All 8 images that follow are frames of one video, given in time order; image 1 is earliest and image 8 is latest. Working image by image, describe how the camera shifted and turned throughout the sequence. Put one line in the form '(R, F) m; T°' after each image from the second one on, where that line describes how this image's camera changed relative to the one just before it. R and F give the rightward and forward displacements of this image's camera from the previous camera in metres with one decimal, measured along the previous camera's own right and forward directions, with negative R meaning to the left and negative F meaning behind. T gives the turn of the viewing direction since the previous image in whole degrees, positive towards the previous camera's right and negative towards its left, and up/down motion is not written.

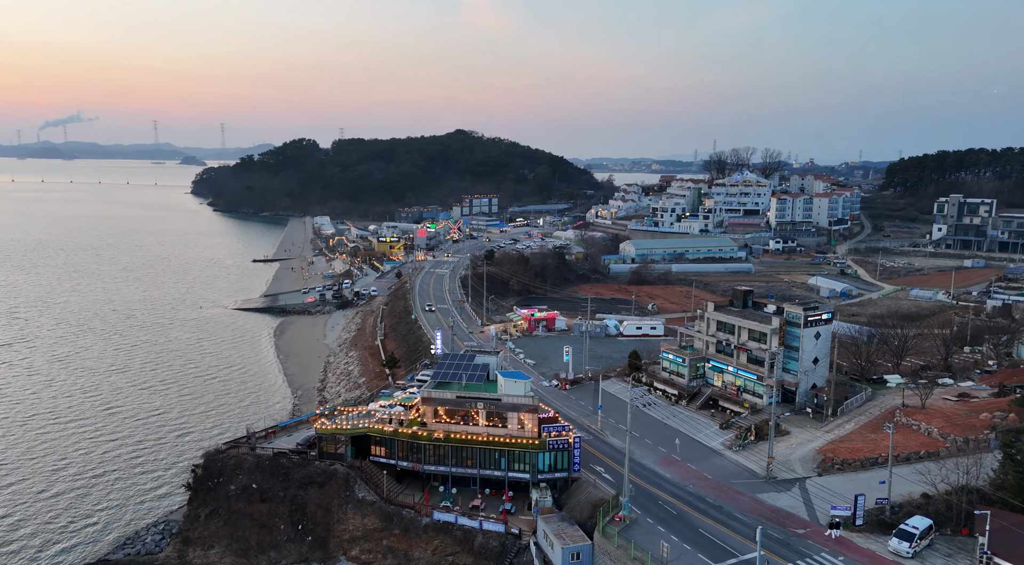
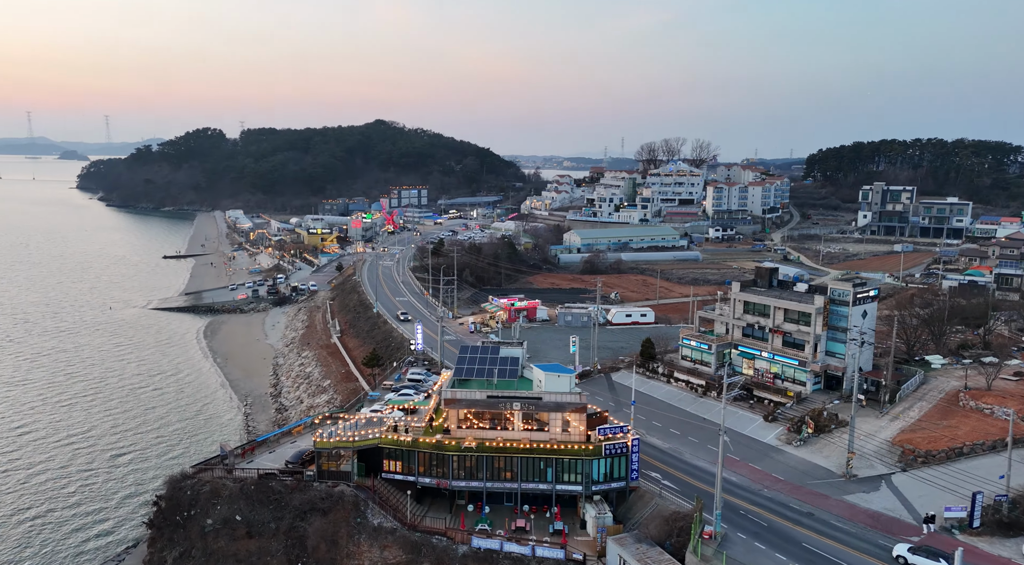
(-4.1, +5.0) m; +7°
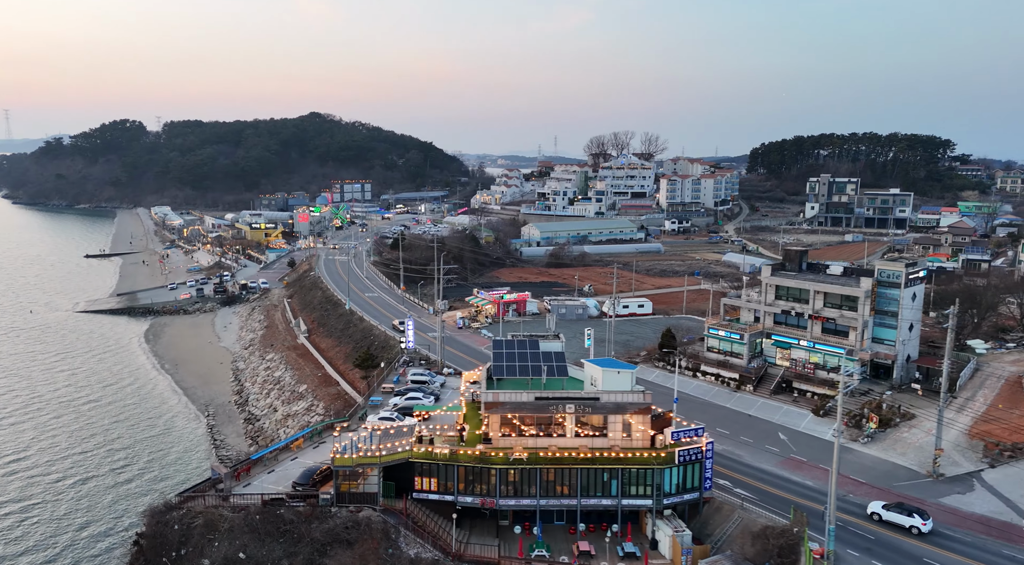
(-3.2, +3.8) m; +5°
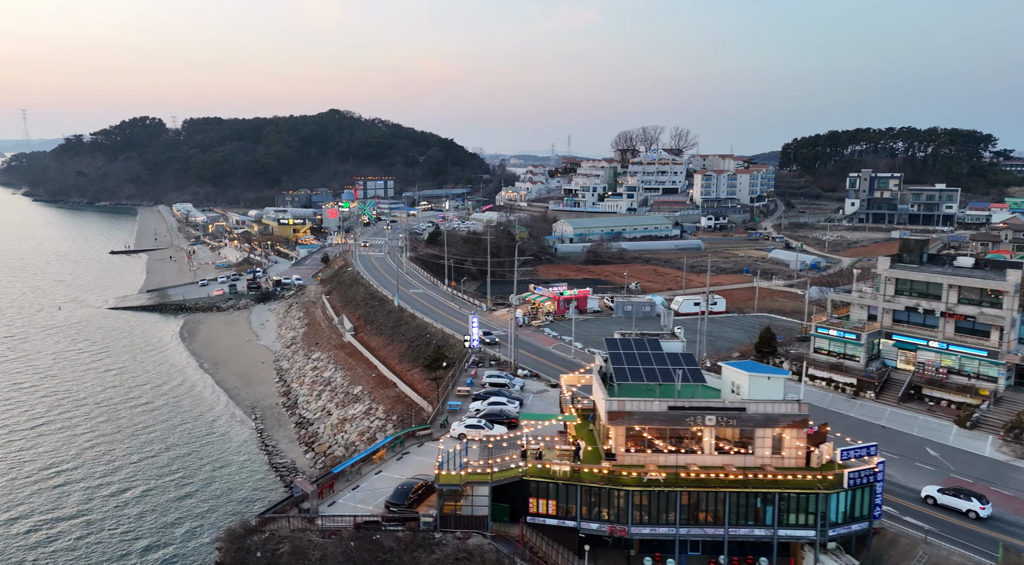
(-2.6, +3.1) m; -1°
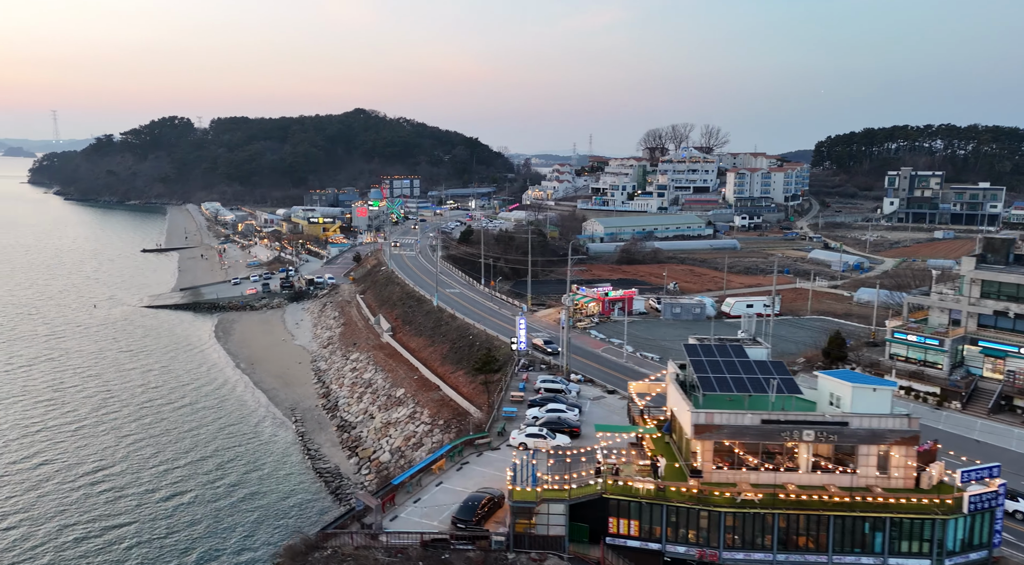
(-1.1, +1.3) m; -2°
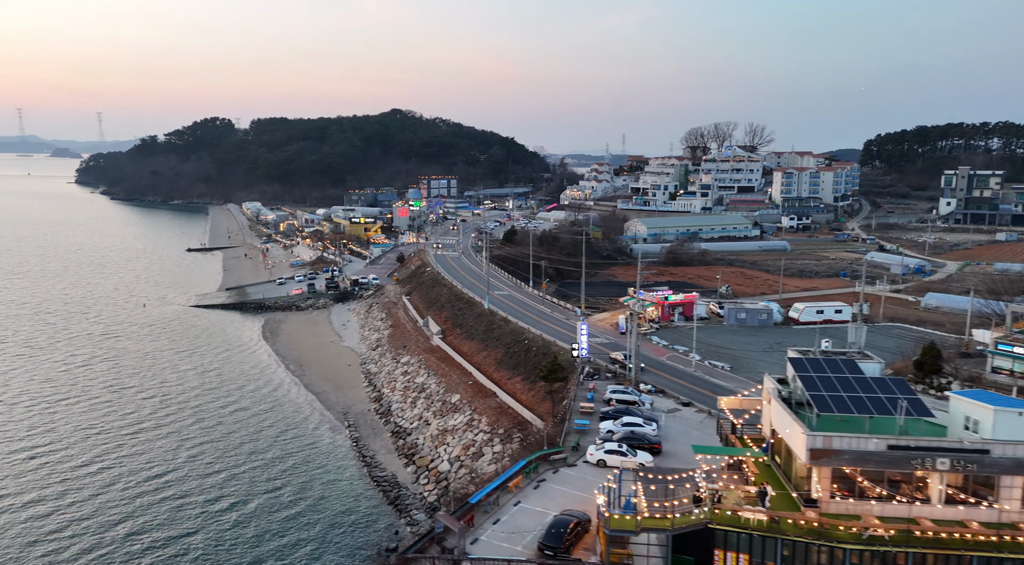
(-1.1, +1.5) m; -2°
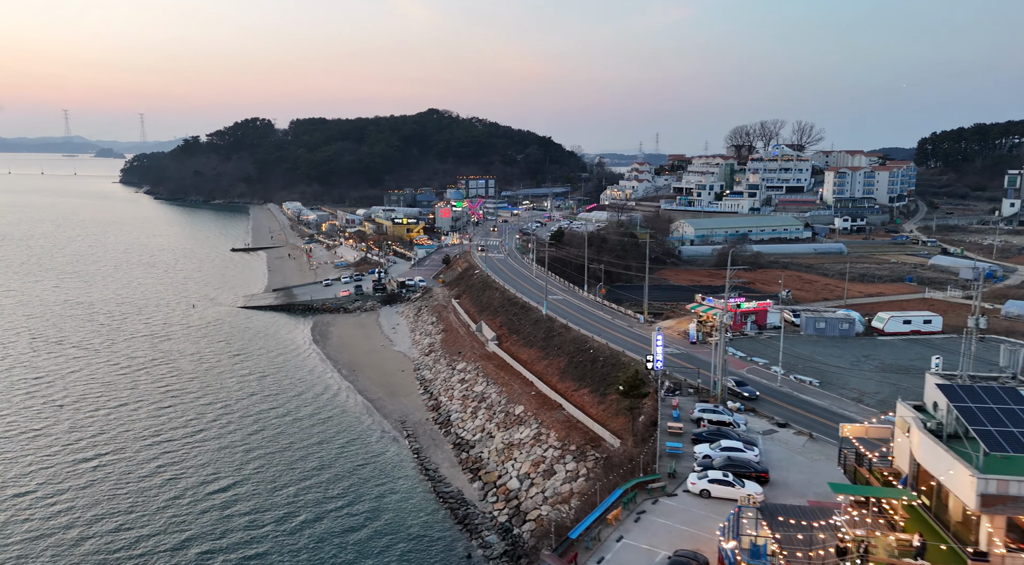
(-1.4, +1.7) m; -2°
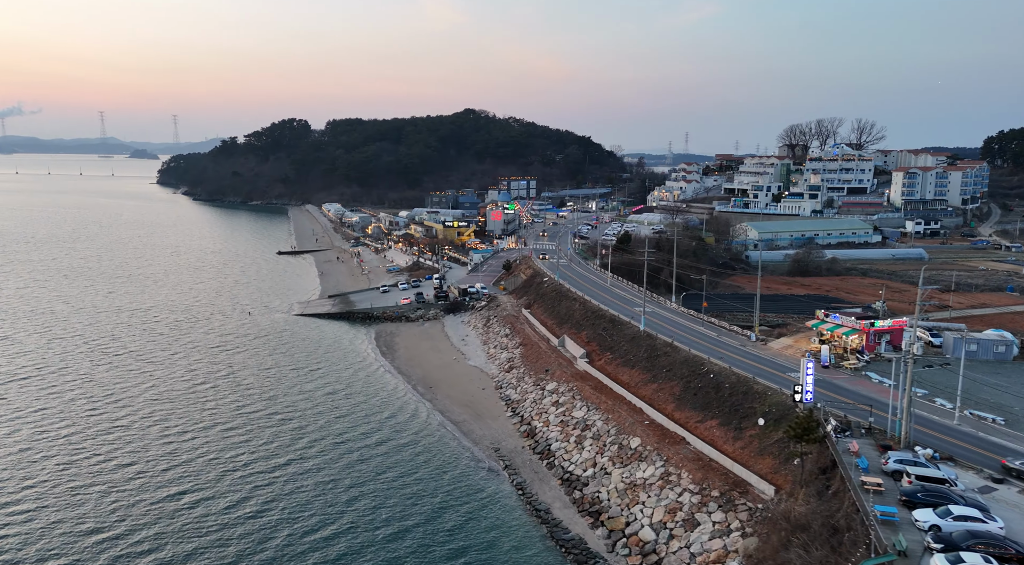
(-3.3, +3.5) m; -2°
